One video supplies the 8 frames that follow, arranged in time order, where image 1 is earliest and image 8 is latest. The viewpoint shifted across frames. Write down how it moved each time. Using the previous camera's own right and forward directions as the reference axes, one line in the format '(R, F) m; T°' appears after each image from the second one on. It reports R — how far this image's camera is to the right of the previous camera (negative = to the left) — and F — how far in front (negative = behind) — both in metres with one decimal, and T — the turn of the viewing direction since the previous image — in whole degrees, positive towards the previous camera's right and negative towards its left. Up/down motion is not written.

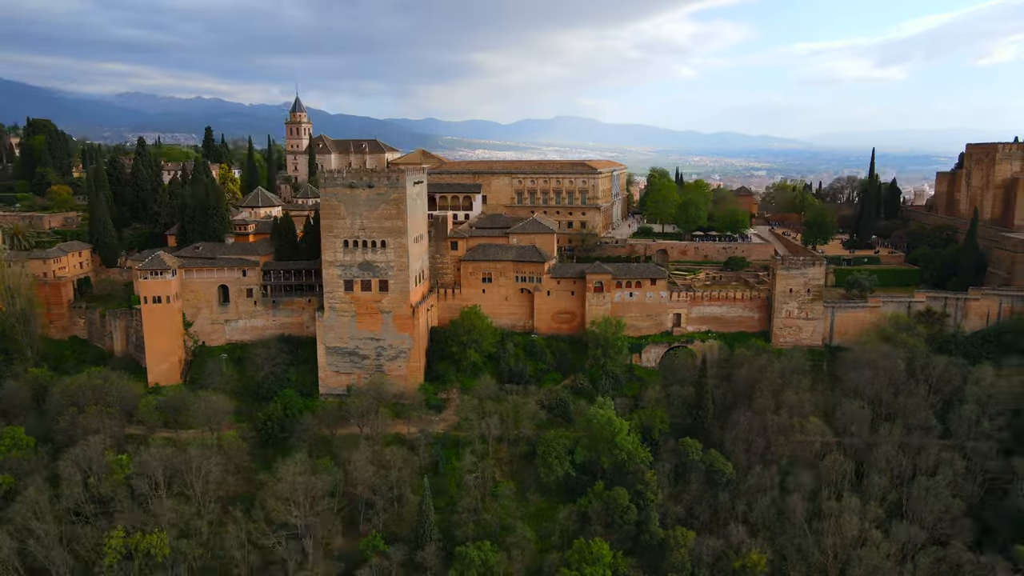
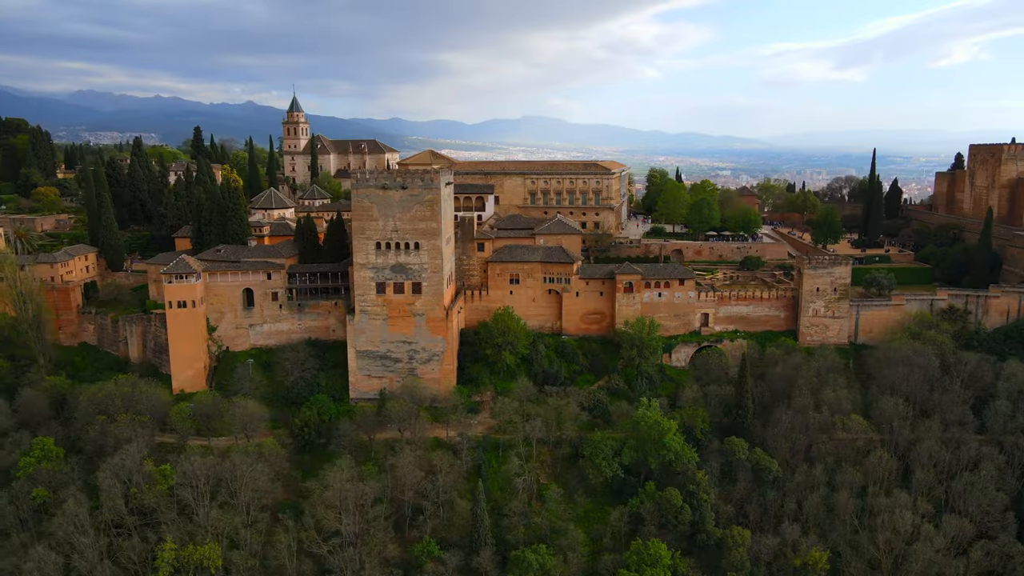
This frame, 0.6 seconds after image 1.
(-2.3, +0.2) m; +3°
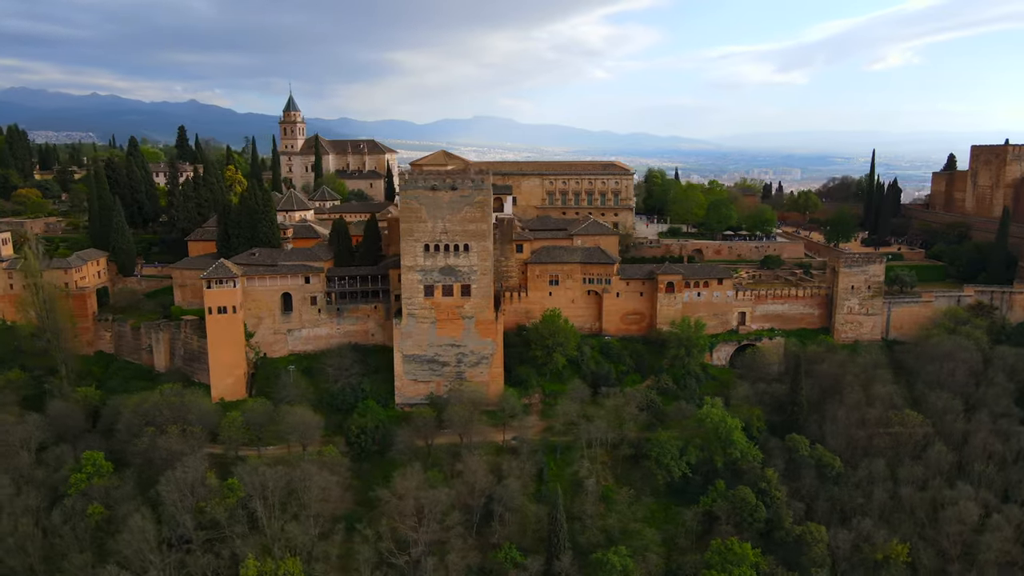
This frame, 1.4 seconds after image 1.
(-3.4, +0.3) m; +4°
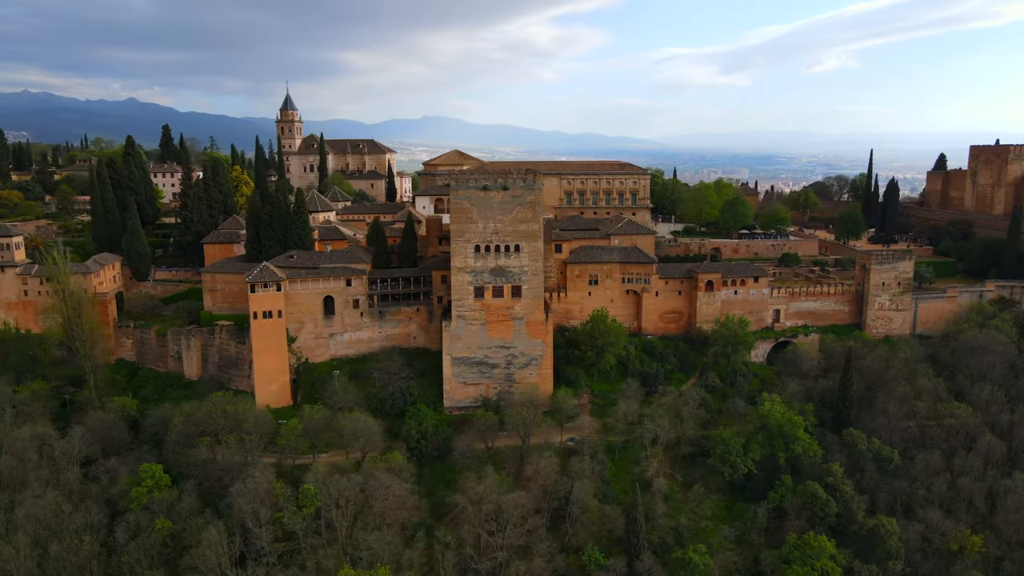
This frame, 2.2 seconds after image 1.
(-3.4, +0.3) m; +4°
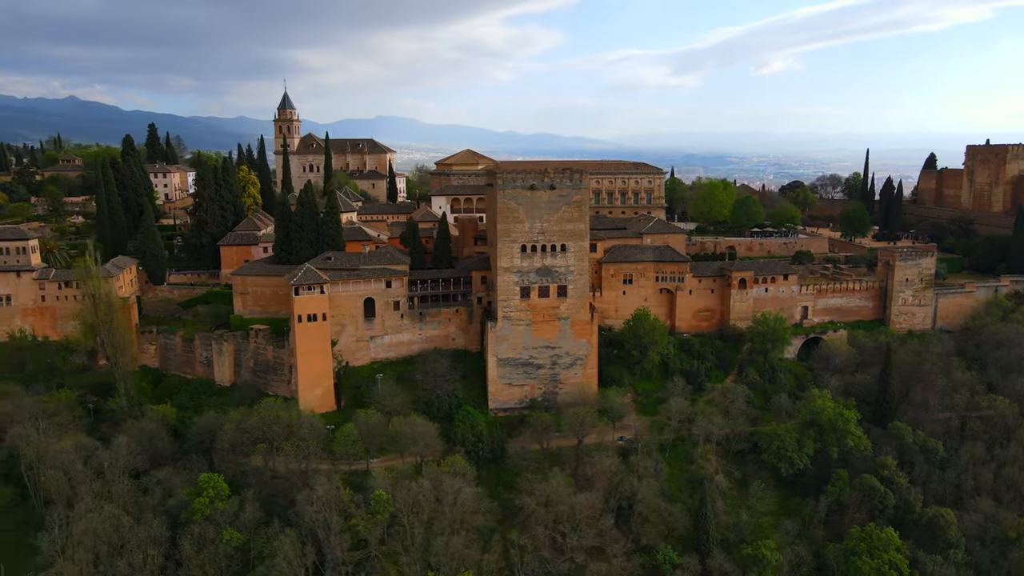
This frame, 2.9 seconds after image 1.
(-3.0, +0.3) m; +3°
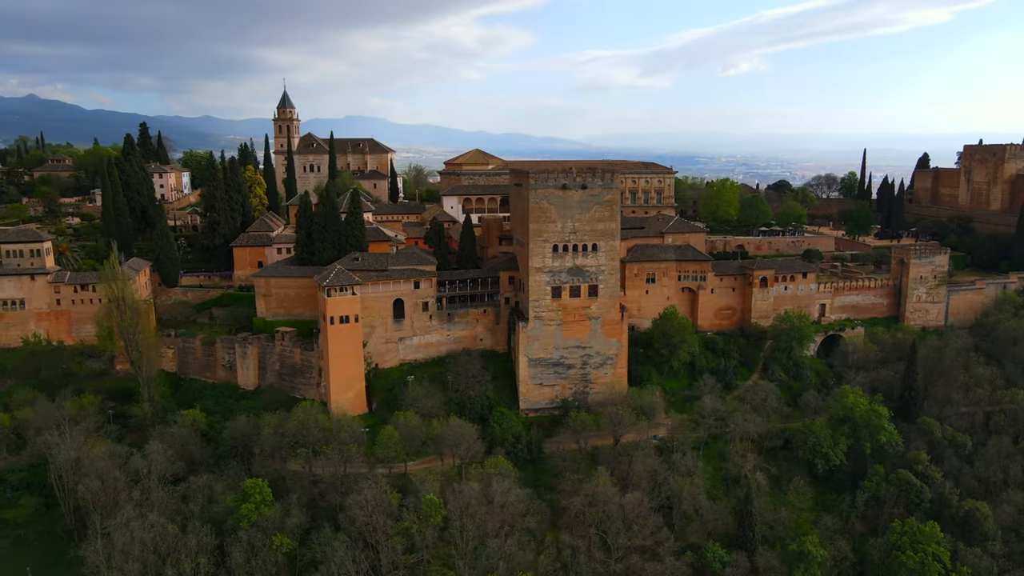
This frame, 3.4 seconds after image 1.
(-2.0, +0.1) m; +2°
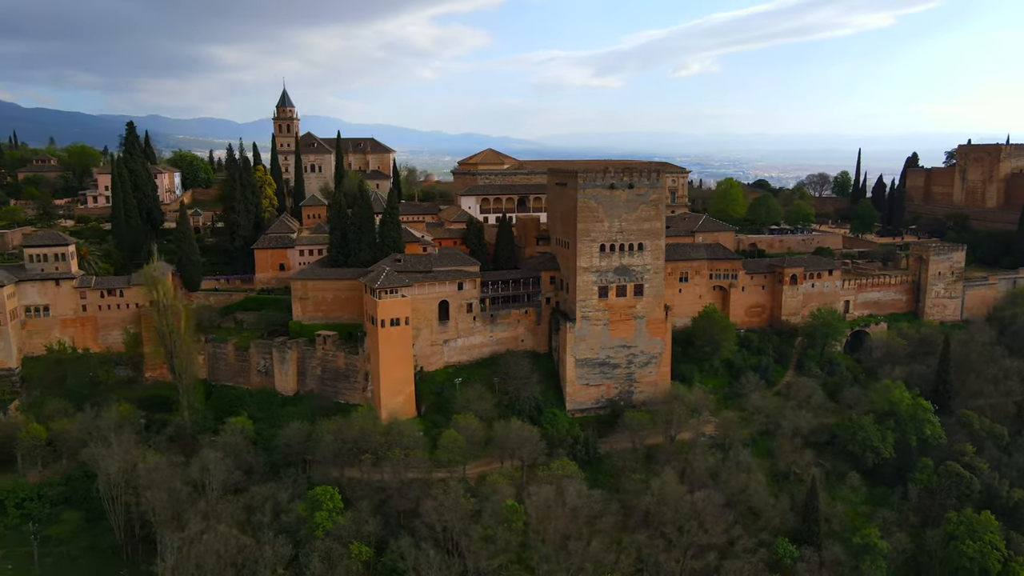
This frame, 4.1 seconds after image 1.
(-3.0, +0.3) m; +3°
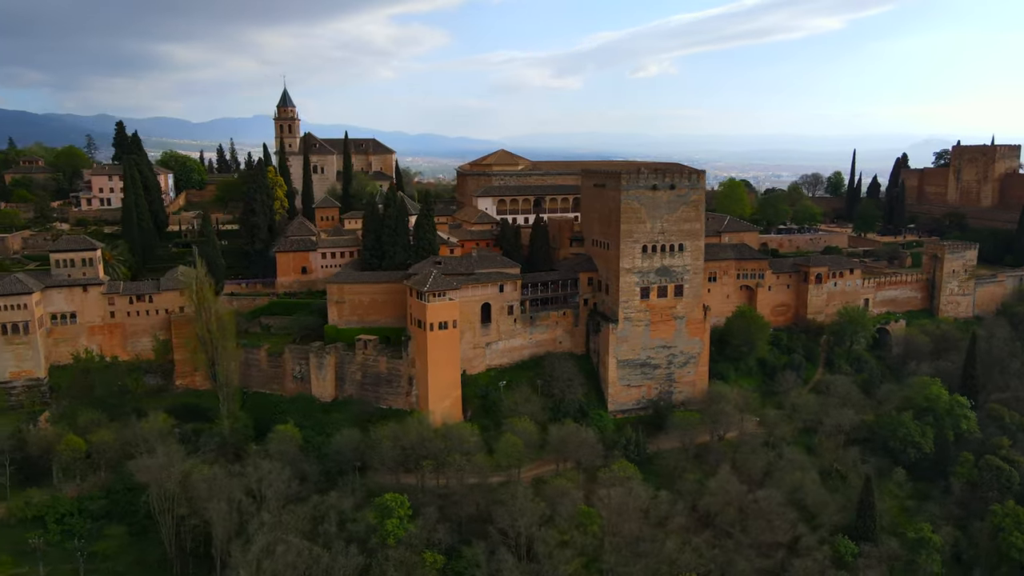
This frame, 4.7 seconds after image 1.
(-2.7, +0.2) m; +3°
